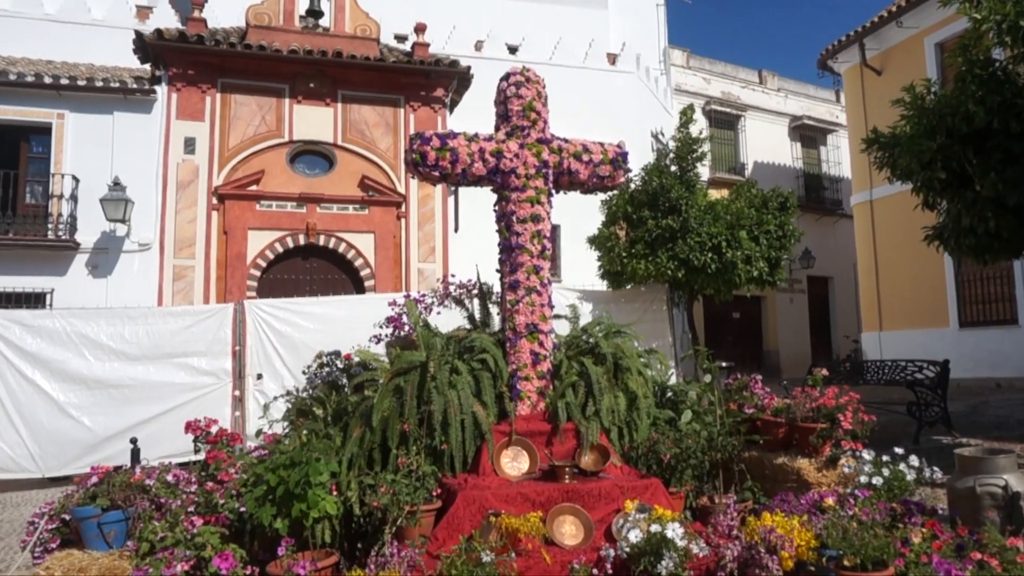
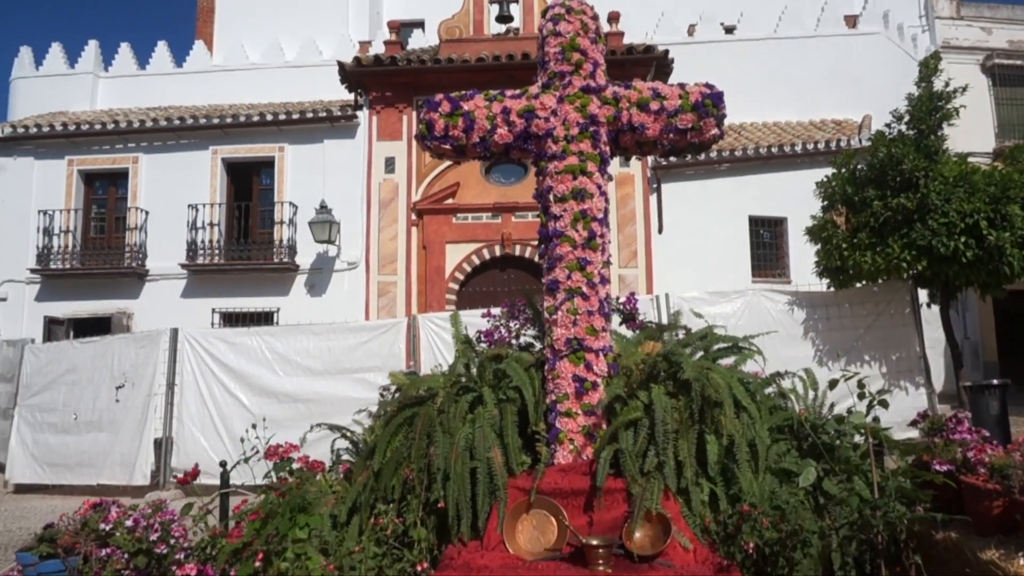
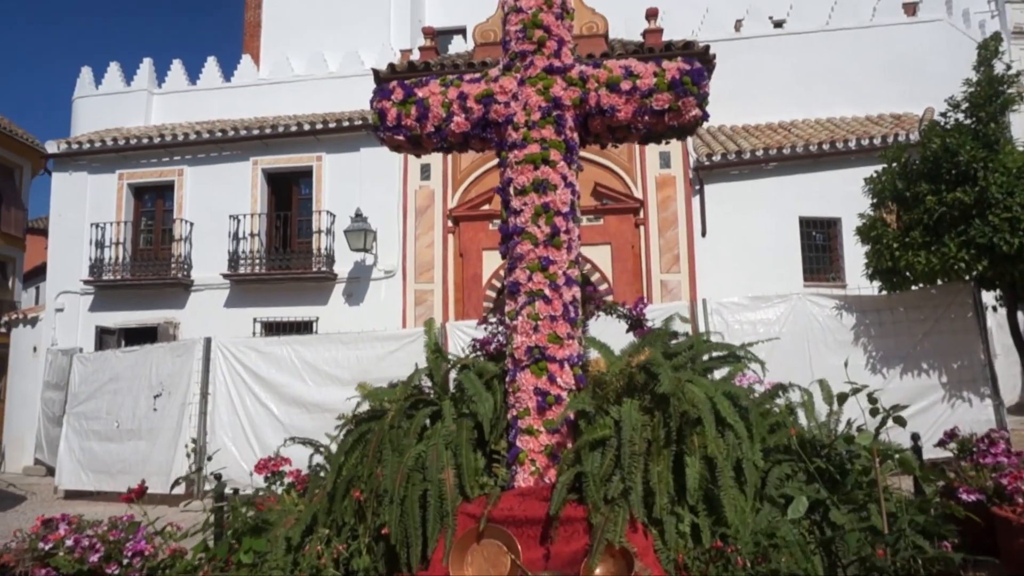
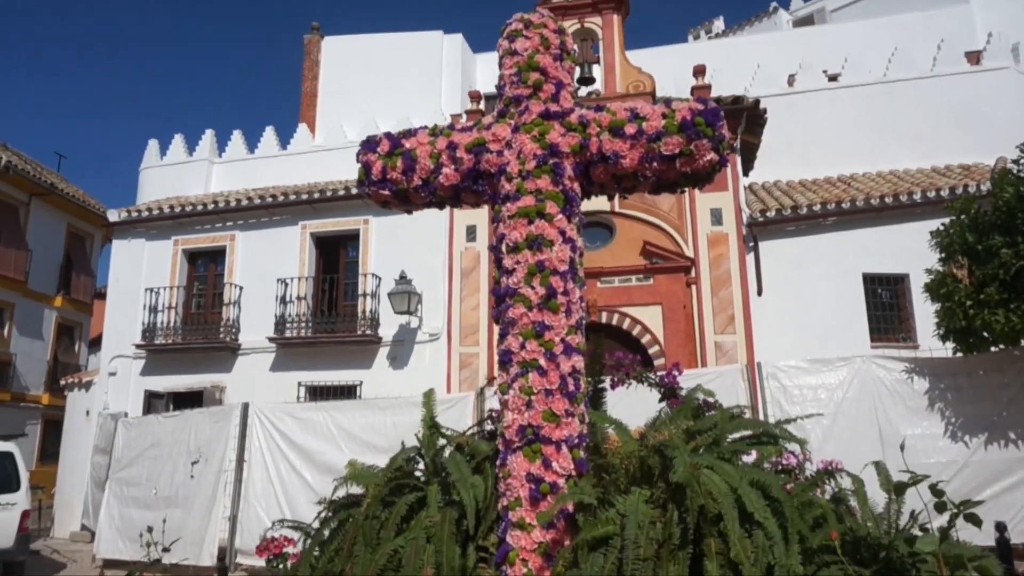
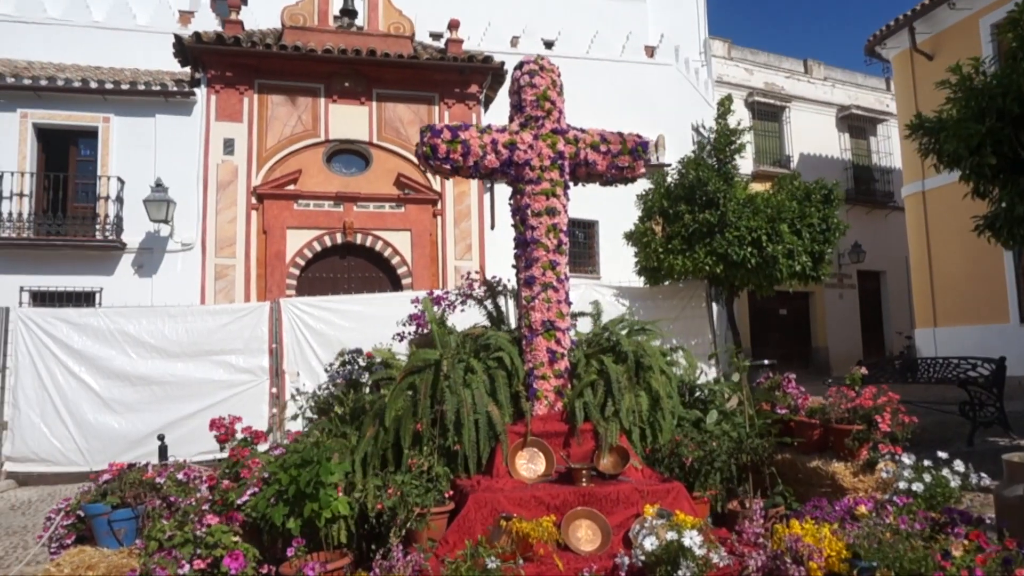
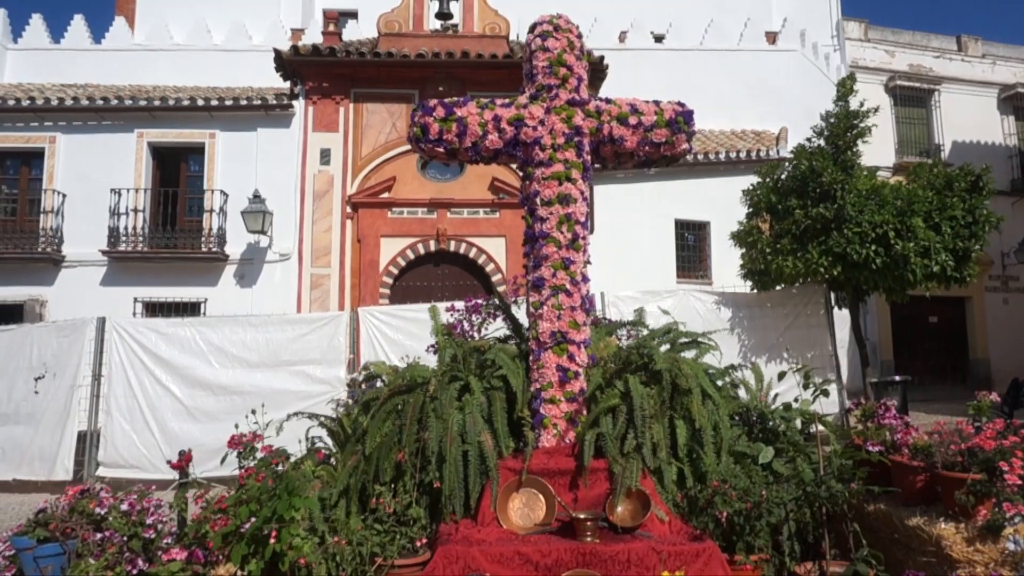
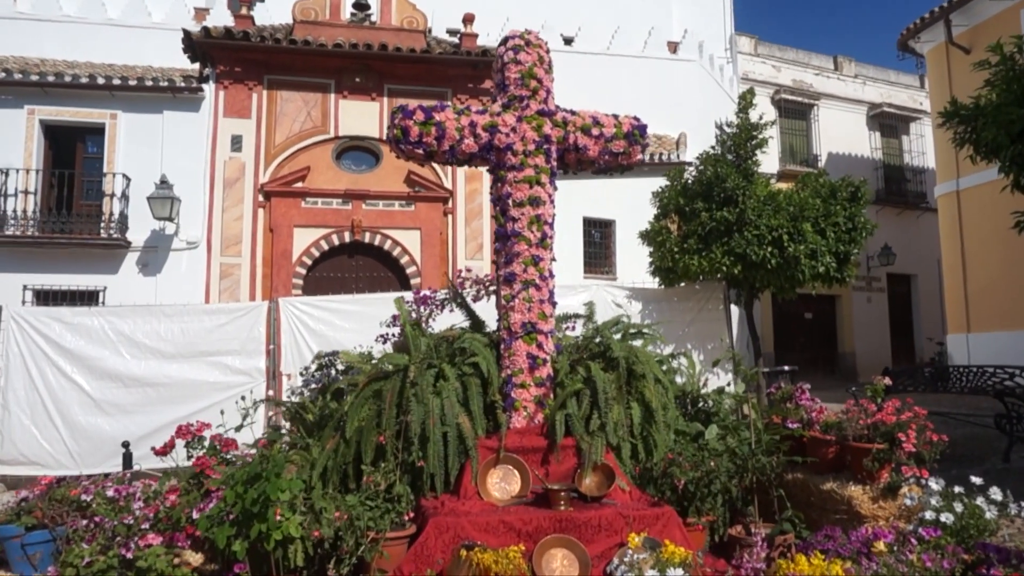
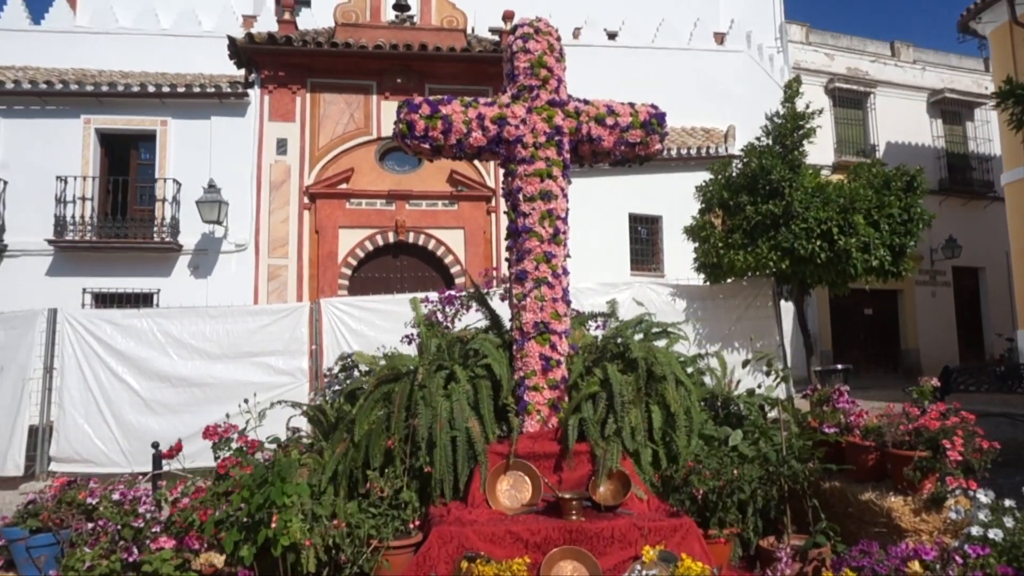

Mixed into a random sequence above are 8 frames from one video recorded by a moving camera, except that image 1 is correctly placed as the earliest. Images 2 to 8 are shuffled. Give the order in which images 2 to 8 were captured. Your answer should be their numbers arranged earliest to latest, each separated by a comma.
5, 7, 8, 6, 2, 3, 4
